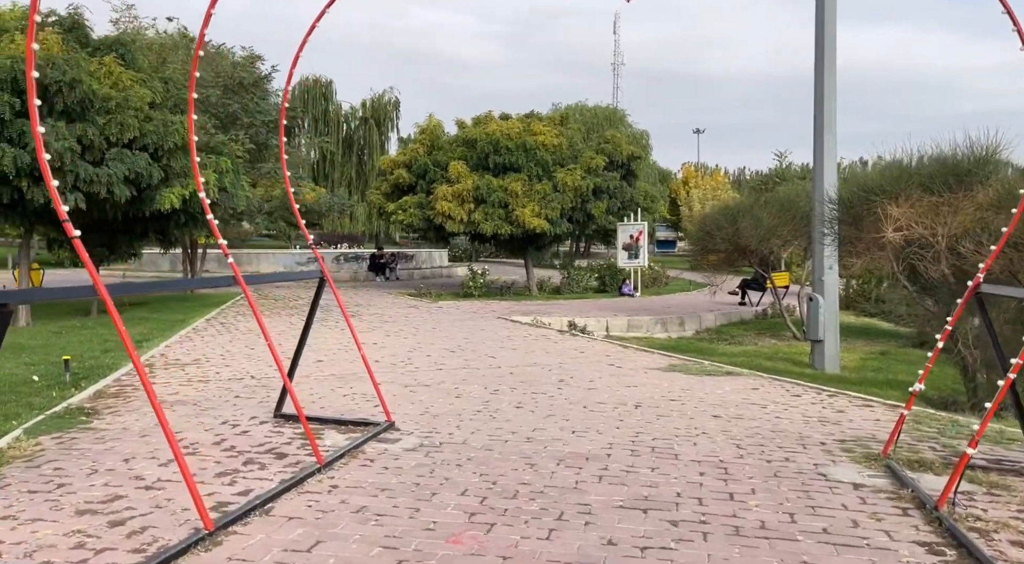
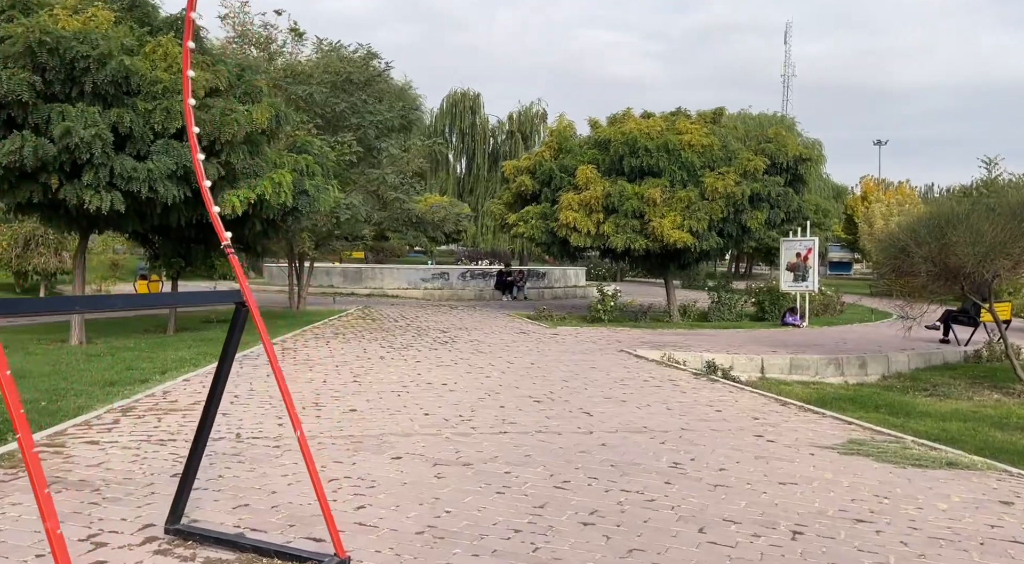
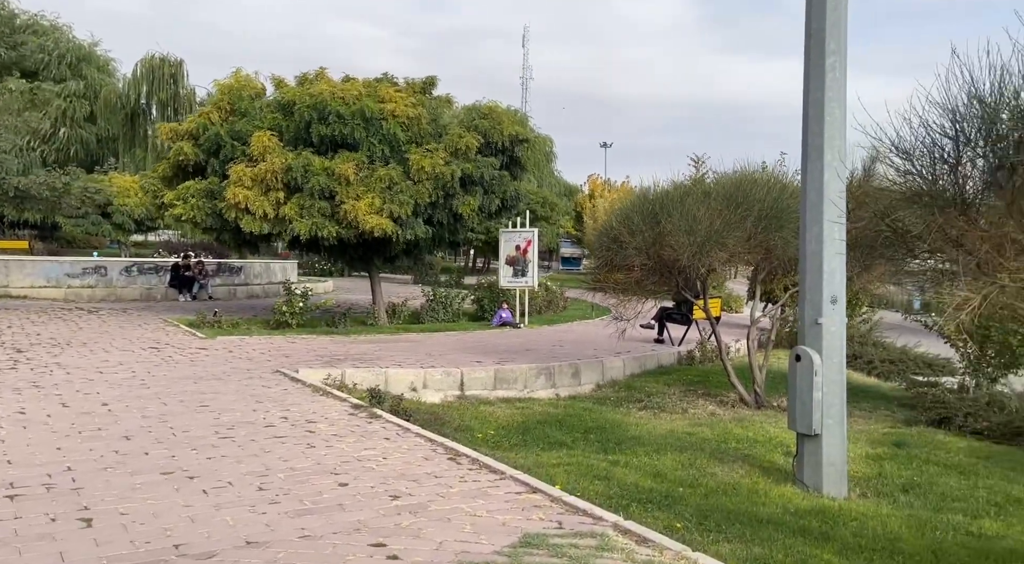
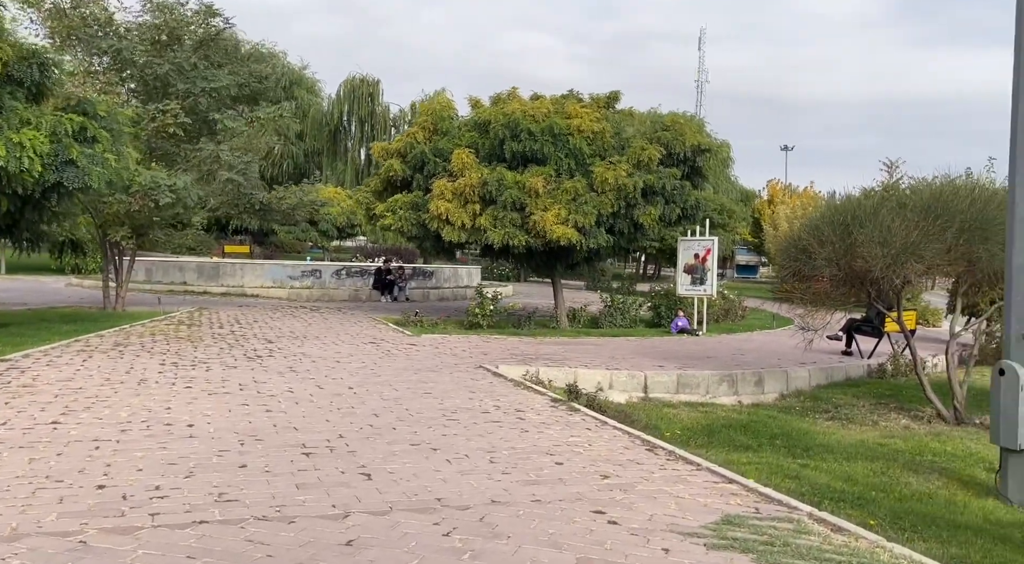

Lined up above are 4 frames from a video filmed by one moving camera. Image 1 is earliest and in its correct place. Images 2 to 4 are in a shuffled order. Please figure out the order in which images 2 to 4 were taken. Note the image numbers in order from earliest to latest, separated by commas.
2, 4, 3
